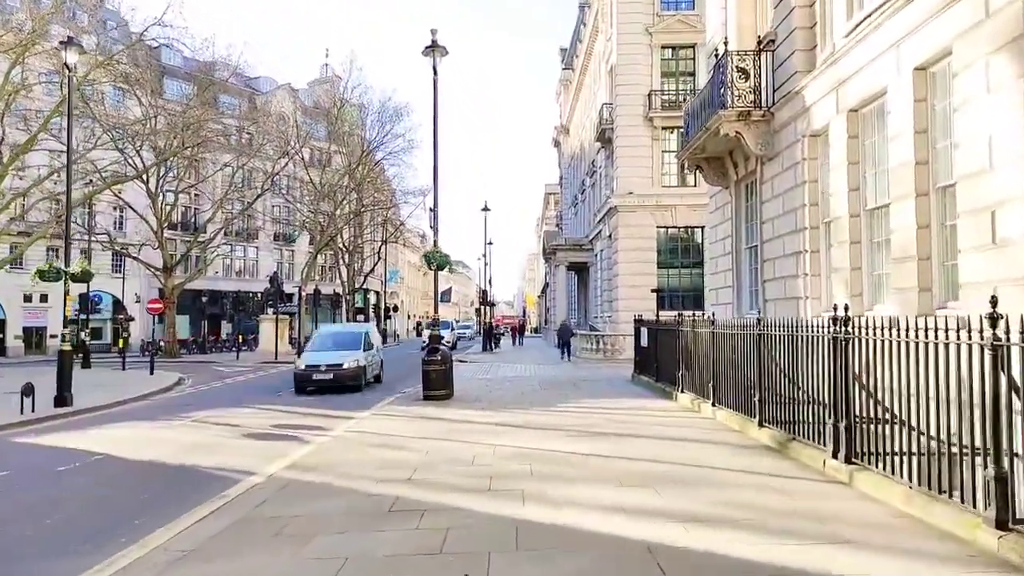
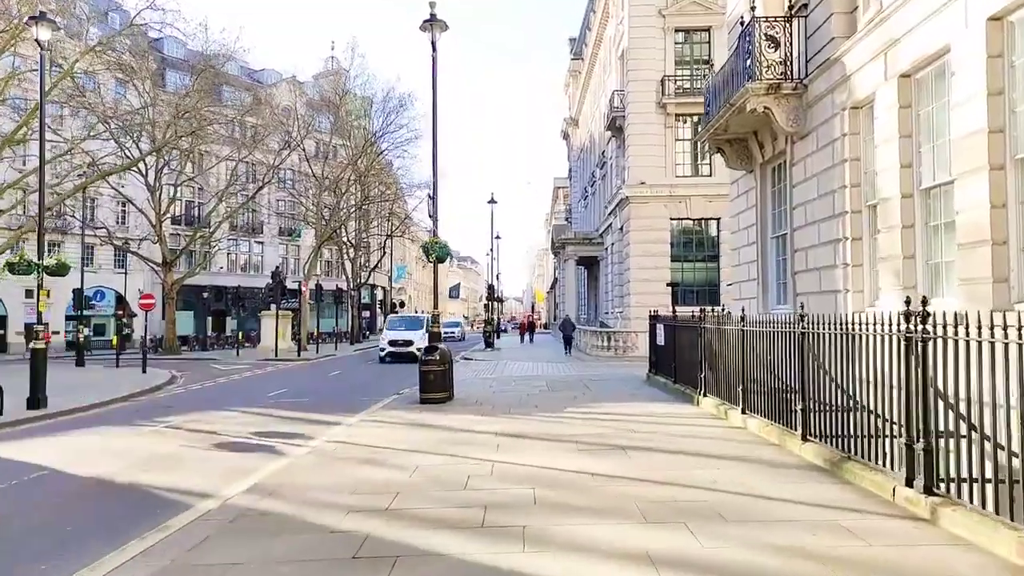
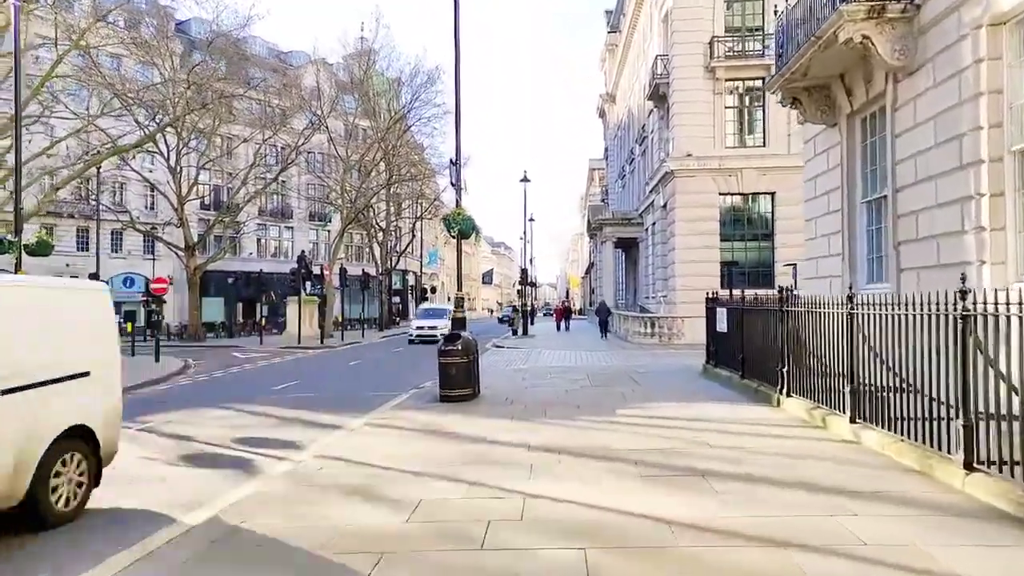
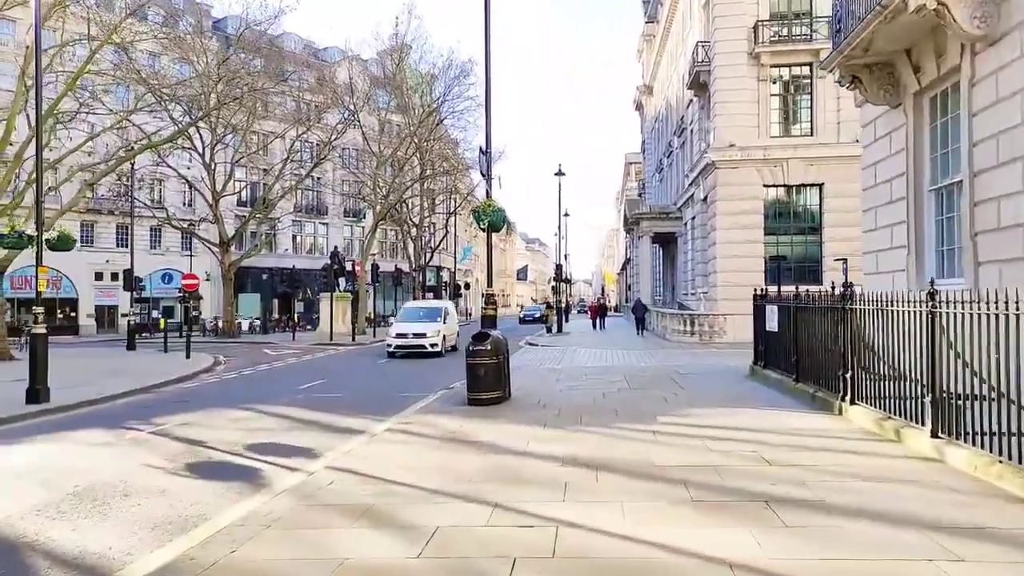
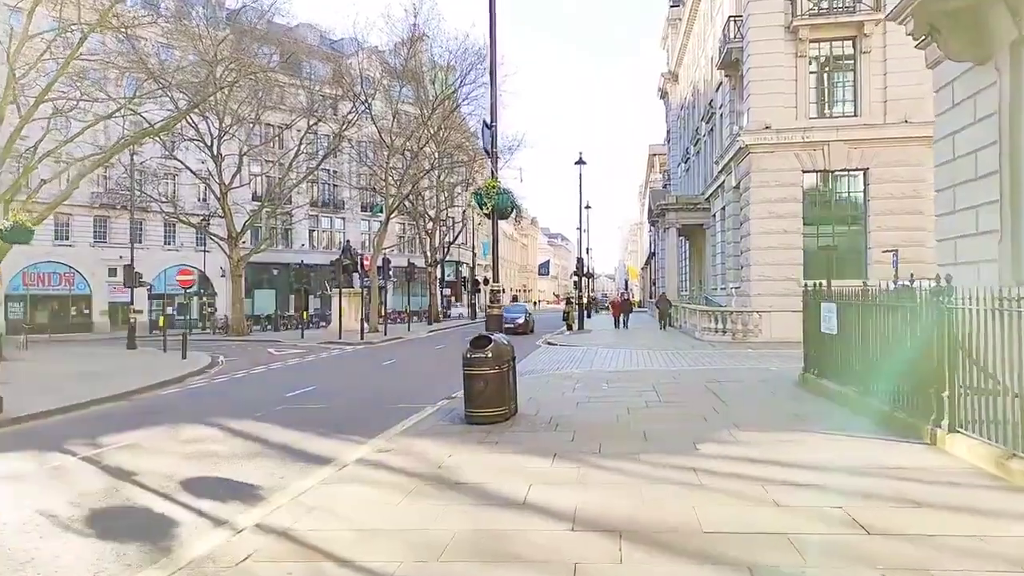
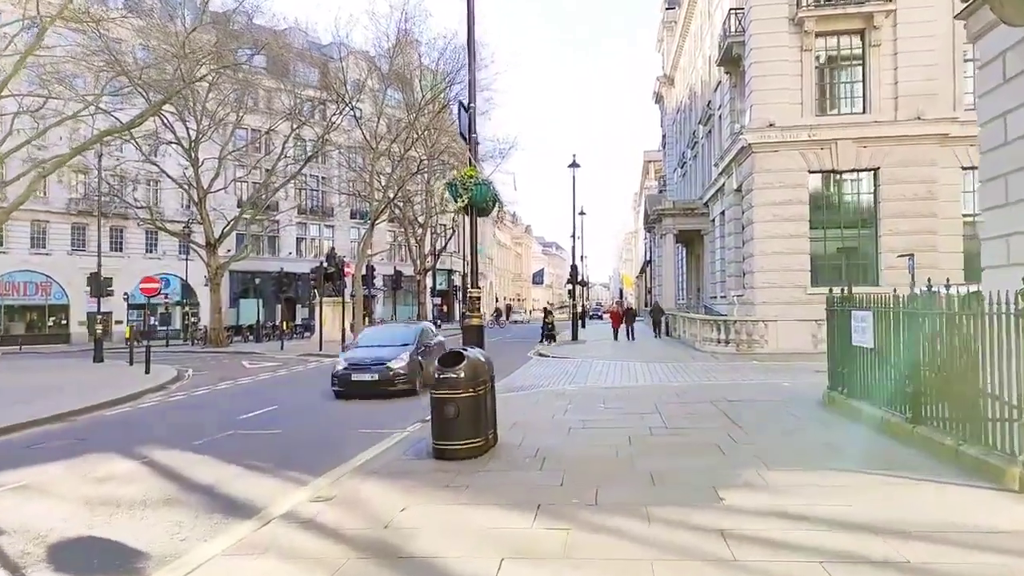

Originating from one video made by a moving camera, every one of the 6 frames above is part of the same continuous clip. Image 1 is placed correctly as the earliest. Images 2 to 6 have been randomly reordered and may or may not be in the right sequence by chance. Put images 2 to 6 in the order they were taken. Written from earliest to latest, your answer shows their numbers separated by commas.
2, 3, 4, 5, 6
